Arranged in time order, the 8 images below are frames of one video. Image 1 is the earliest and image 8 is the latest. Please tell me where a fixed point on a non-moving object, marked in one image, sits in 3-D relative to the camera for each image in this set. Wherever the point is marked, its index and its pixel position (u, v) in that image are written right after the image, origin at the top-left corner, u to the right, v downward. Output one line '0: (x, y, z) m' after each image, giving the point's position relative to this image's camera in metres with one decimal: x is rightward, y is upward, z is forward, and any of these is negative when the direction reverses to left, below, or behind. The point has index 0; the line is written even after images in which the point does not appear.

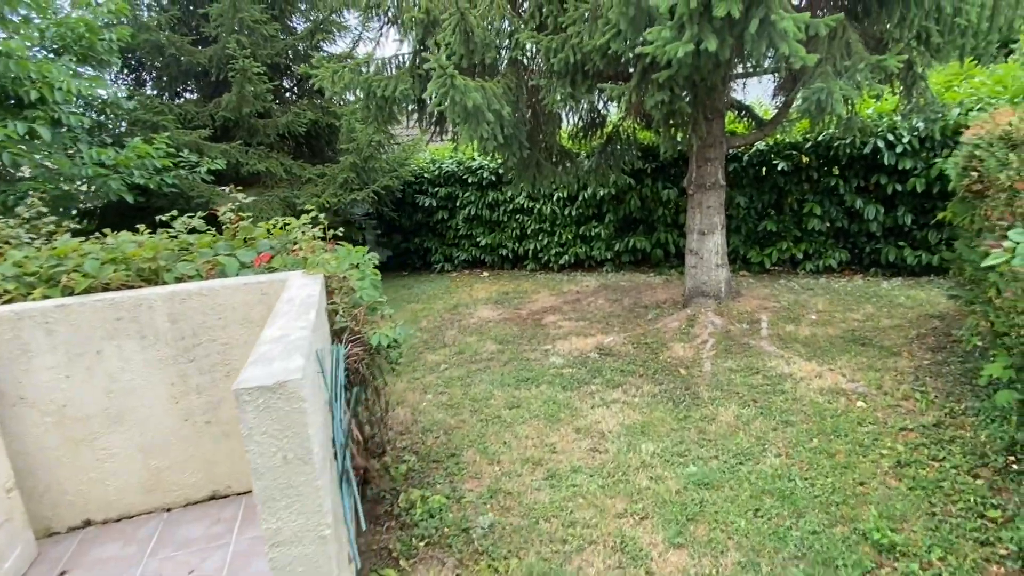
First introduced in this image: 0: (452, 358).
0: (-0.6, -0.7, +5.1) m
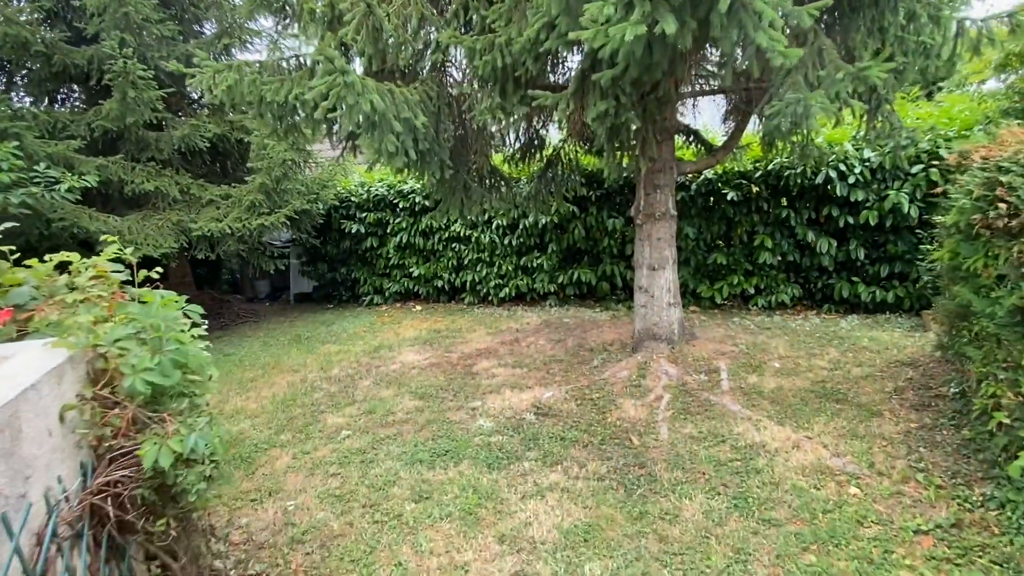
0: (-1.2, -1.1, +4.2) m
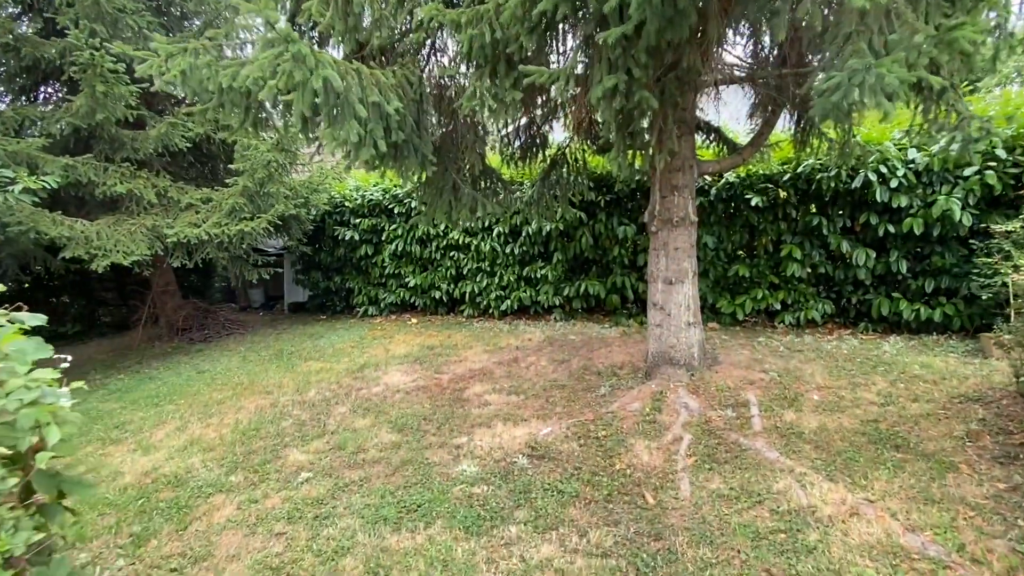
0: (-1.3, -1.2, +3.6) m
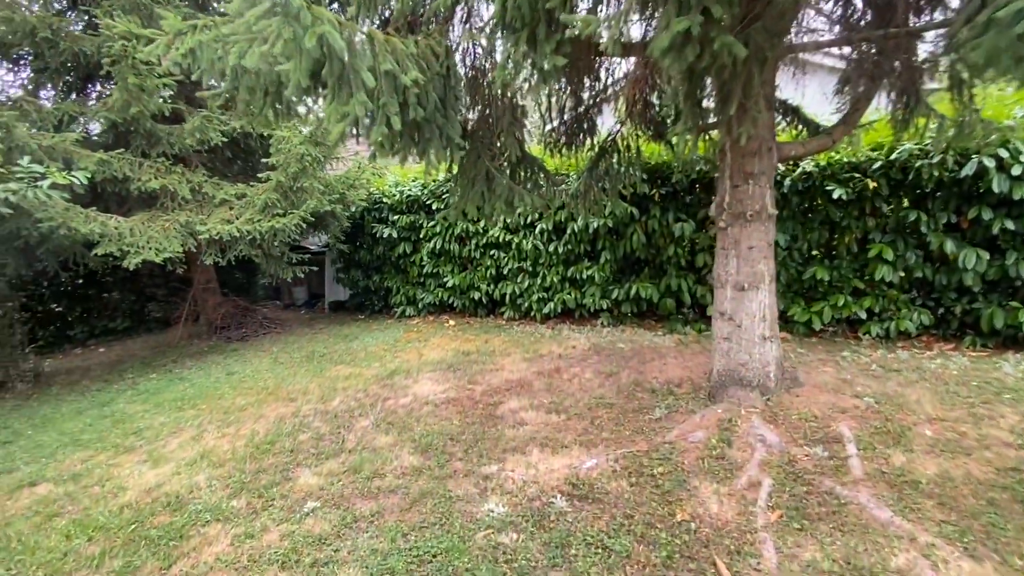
0: (-1.1, -1.2, +3.2) m
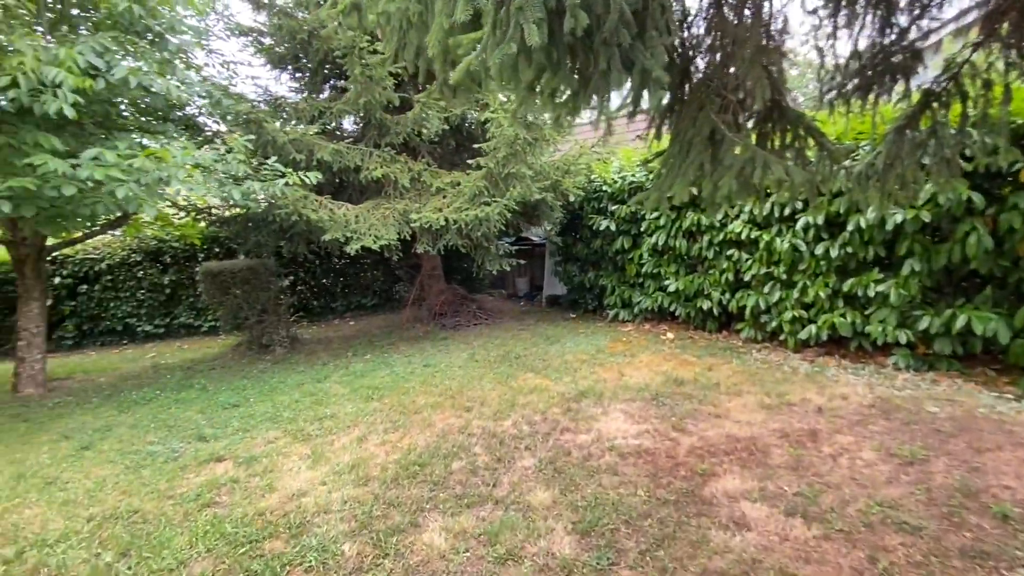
0: (-0.2, -1.2, +2.4) m
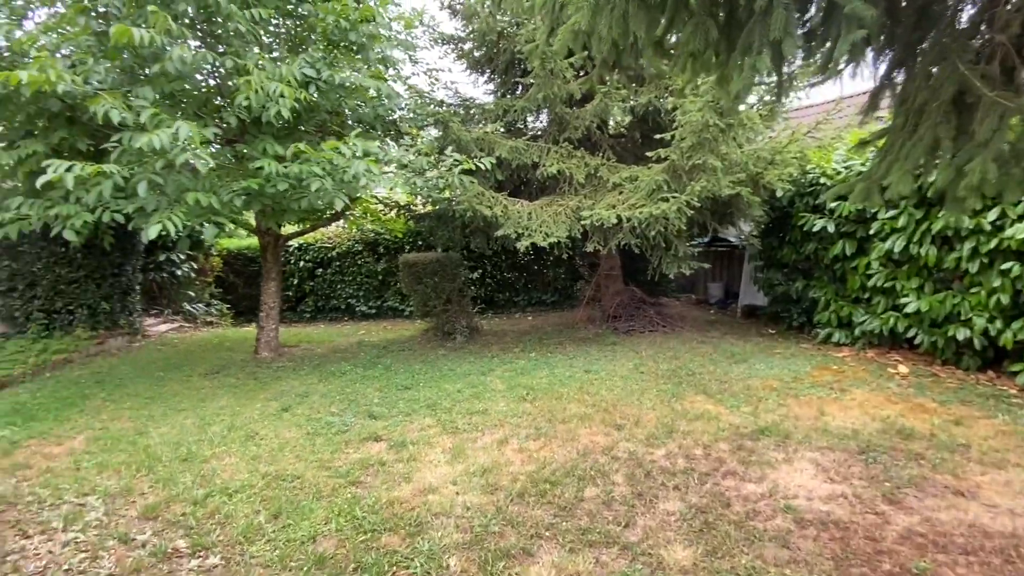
0: (+0.2, -1.2, +2.1) m
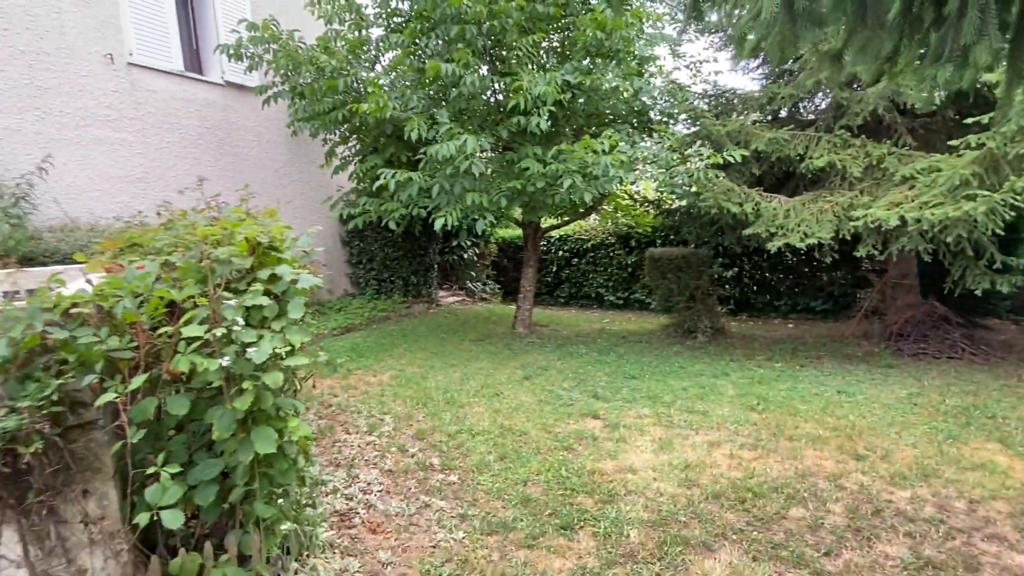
0: (+0.9, -1.3, +2.1) m
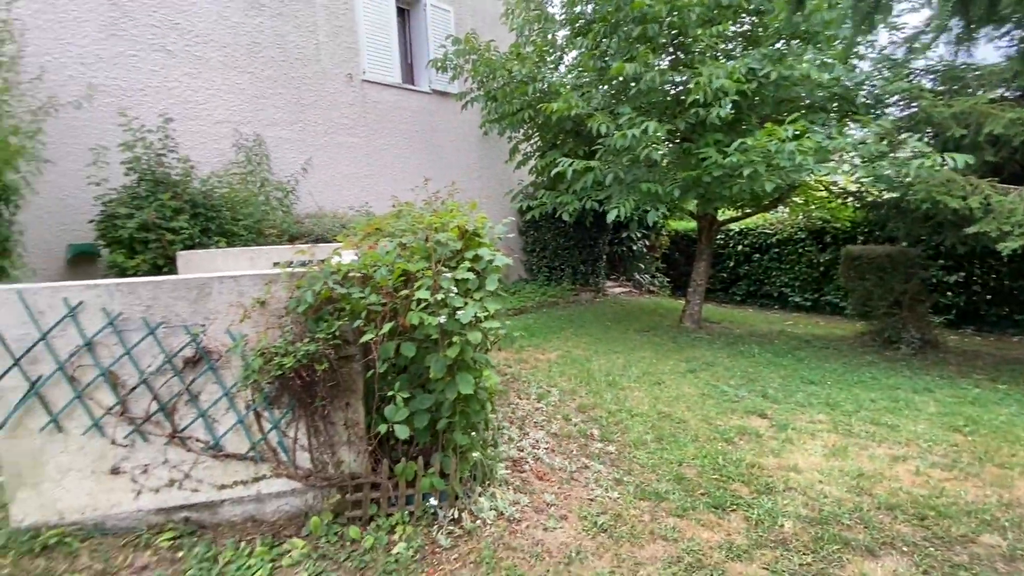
0: (+1.5, -1.3, +2.1) m
